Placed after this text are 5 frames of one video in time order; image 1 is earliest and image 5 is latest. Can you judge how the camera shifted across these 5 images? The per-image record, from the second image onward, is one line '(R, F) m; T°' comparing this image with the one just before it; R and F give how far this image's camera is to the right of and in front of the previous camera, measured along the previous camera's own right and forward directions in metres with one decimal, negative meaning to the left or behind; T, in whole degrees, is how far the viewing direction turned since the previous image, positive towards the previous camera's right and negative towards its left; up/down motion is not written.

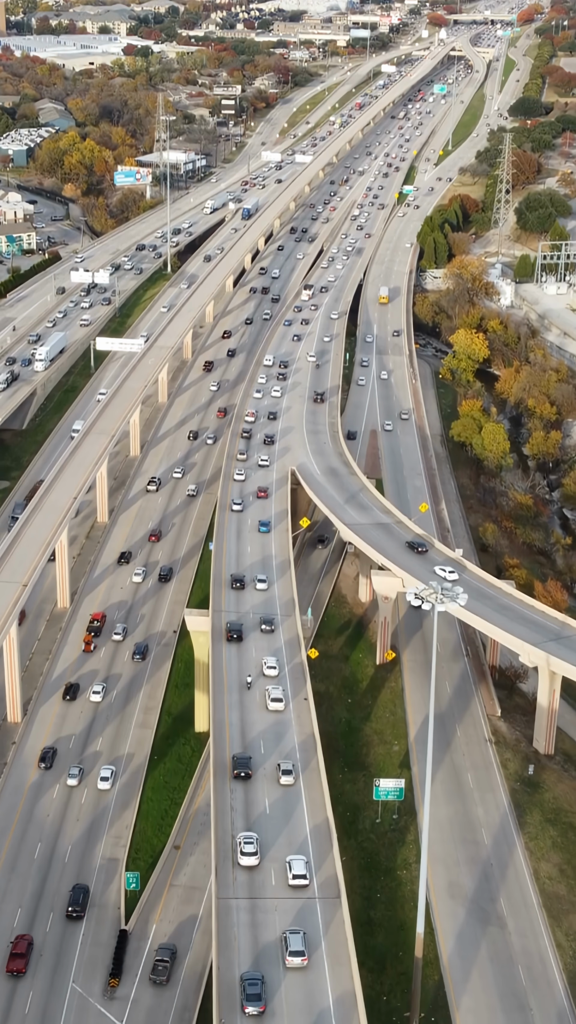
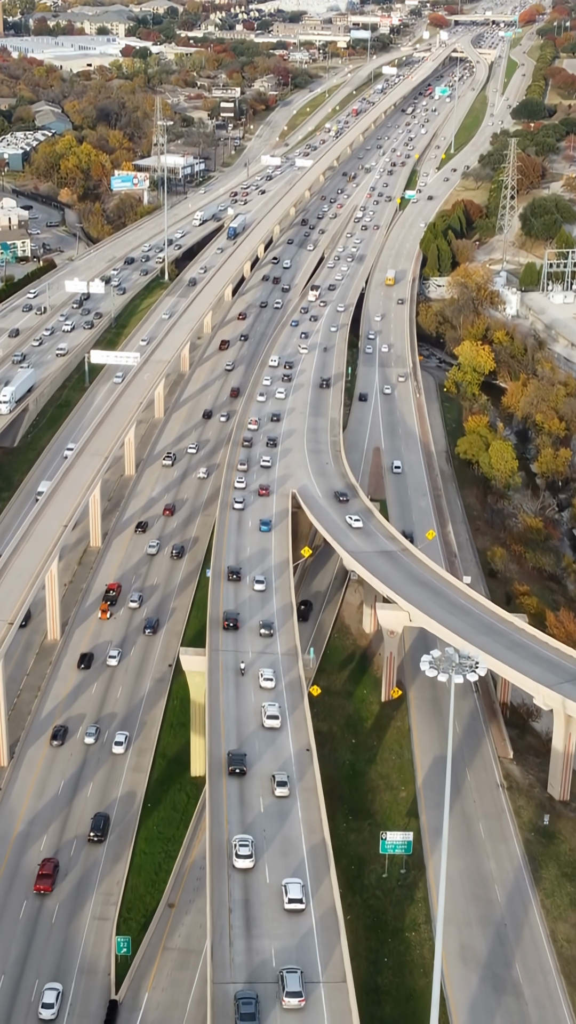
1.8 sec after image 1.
(0.0, +1.9) m; 0°
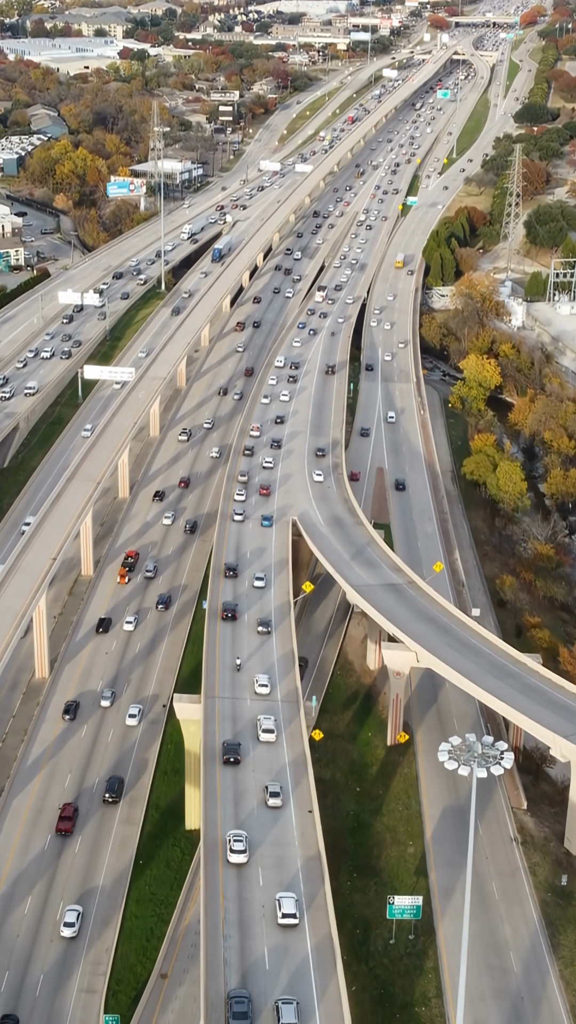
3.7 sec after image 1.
(0.0, +2.0) m; 0°
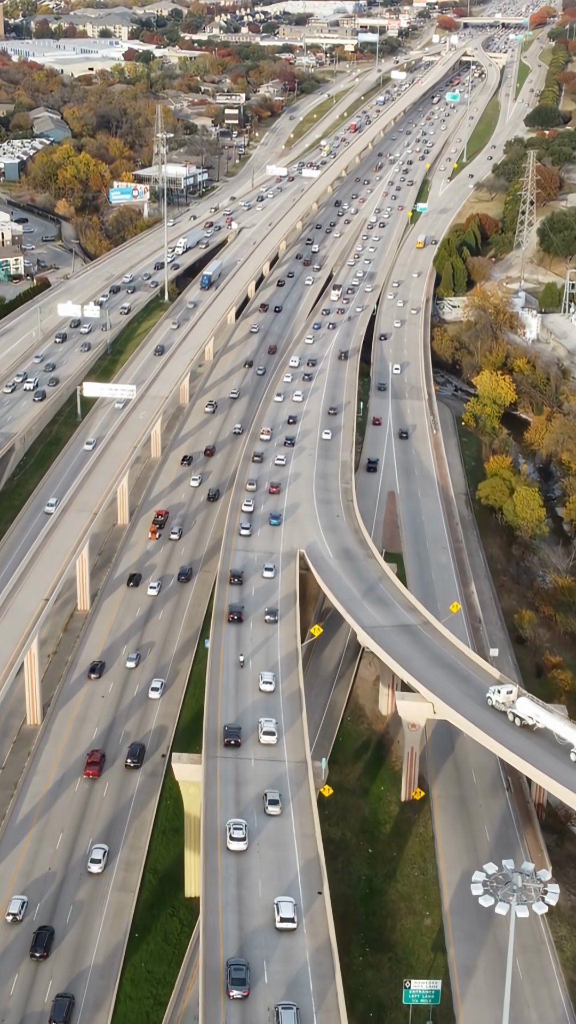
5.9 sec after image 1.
(-0.1, +2.3) m; 0°
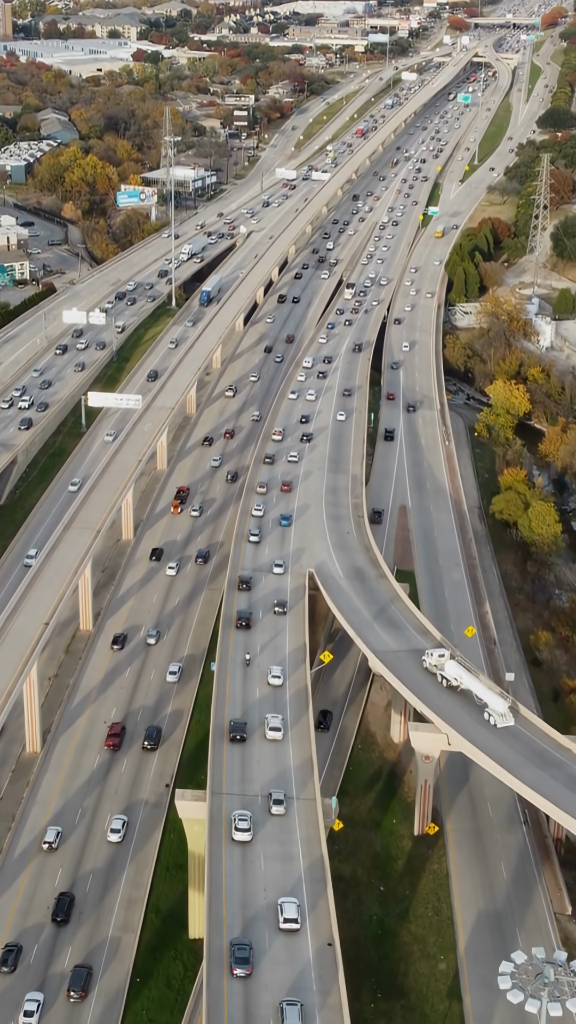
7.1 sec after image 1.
(0.0, +1.3) m; 0°
